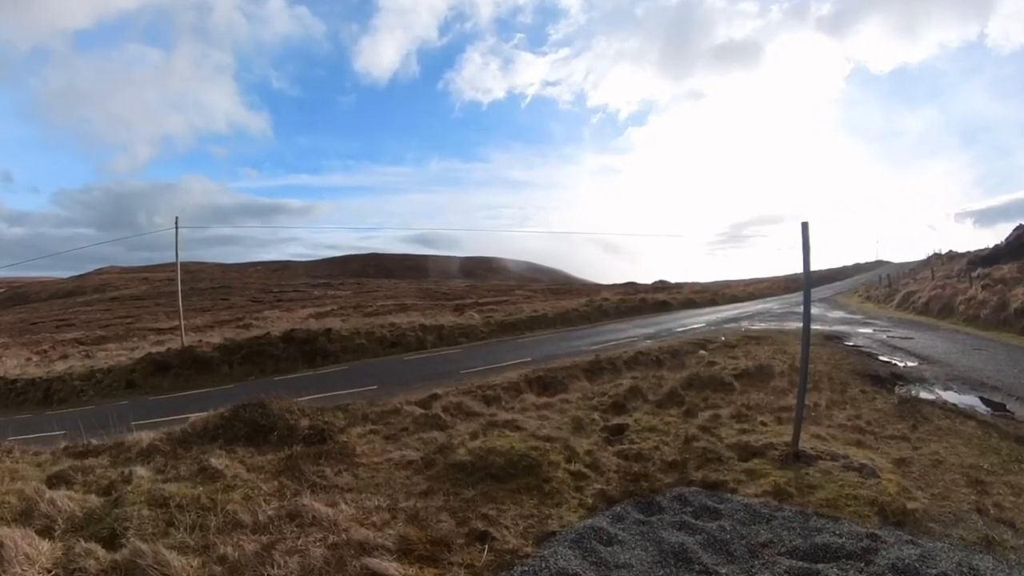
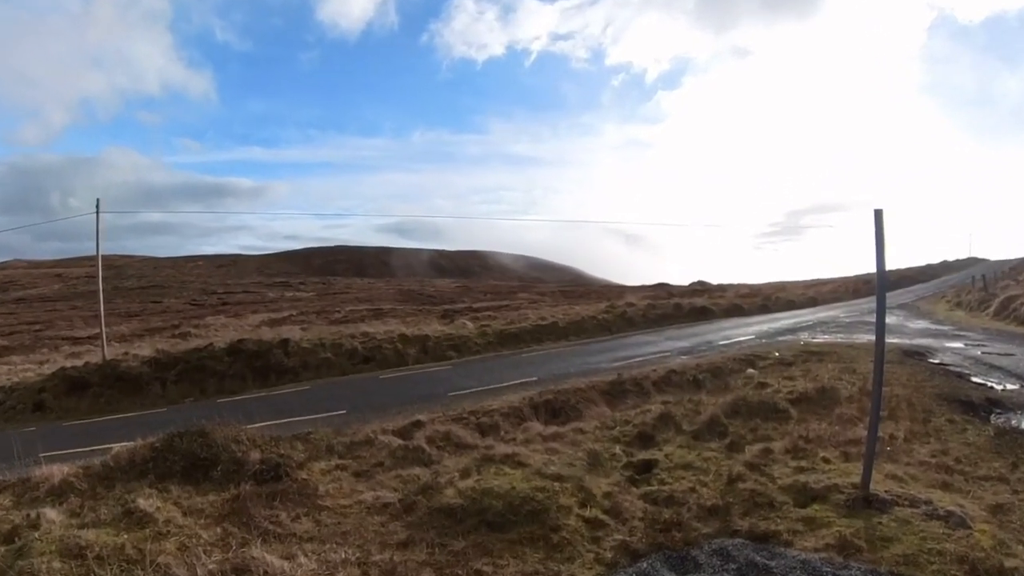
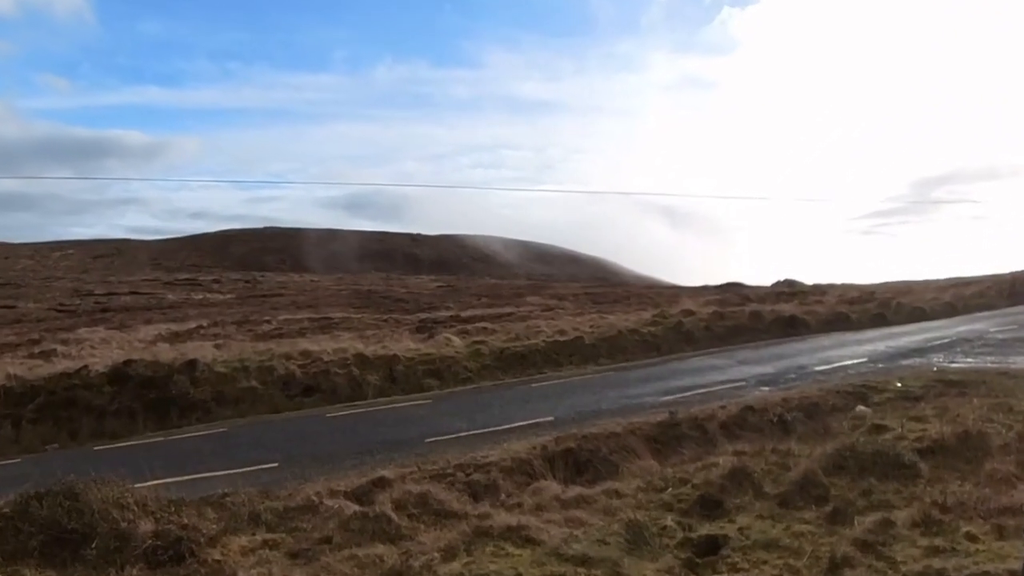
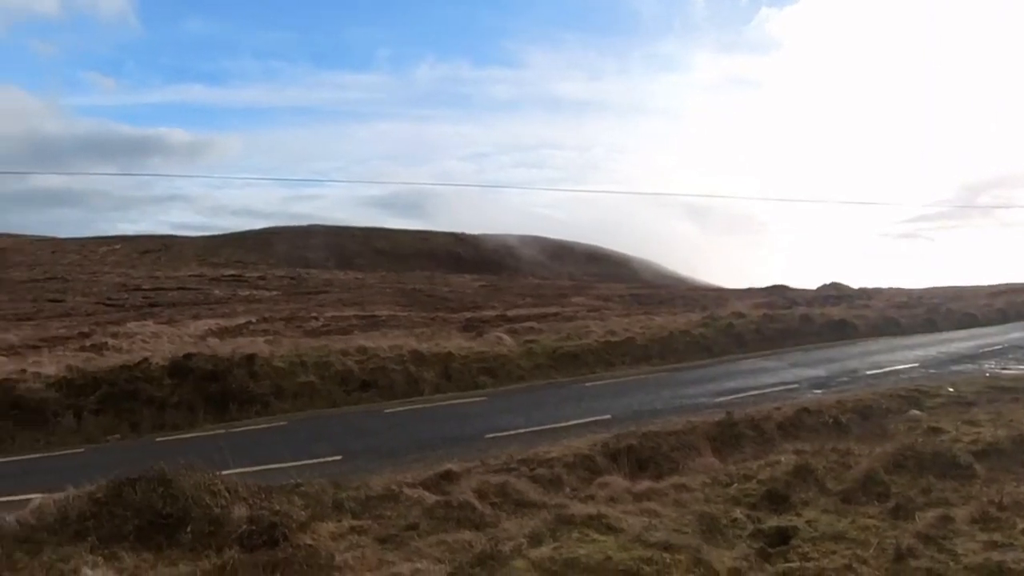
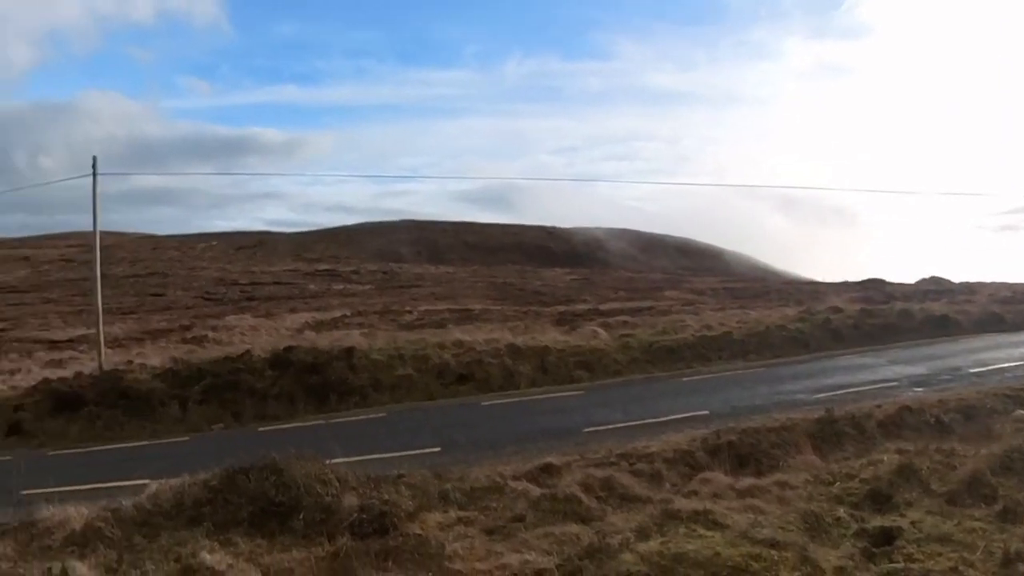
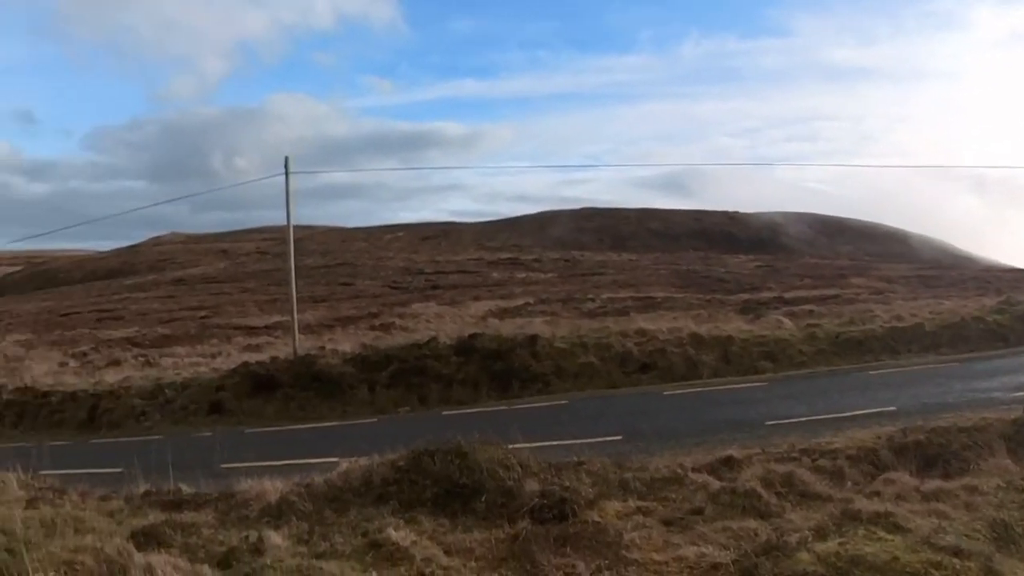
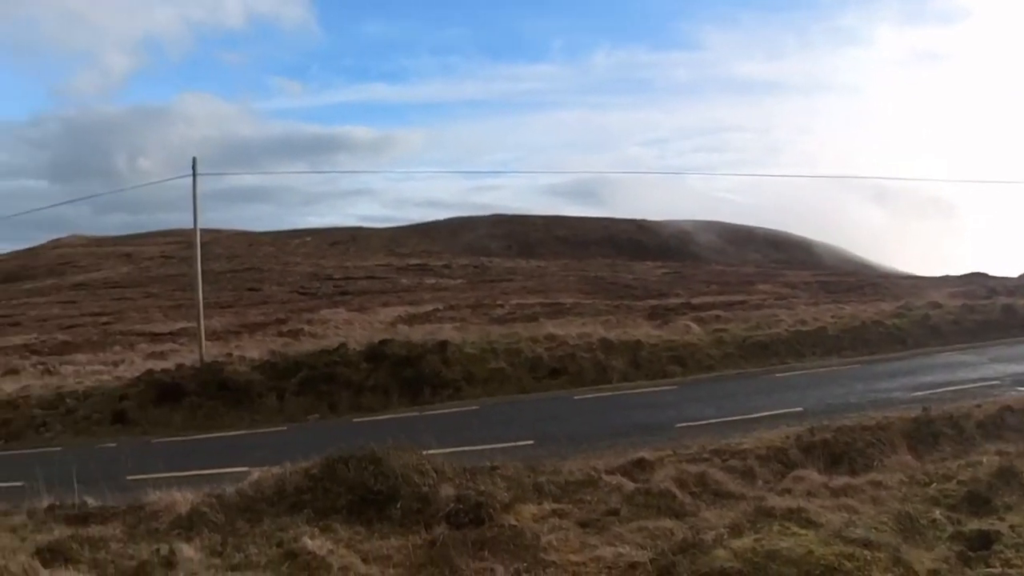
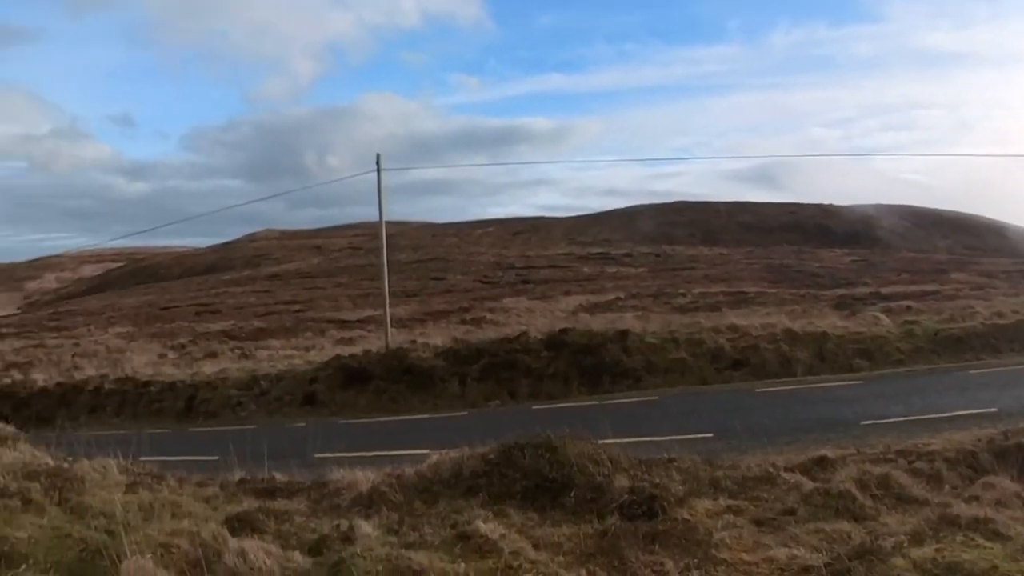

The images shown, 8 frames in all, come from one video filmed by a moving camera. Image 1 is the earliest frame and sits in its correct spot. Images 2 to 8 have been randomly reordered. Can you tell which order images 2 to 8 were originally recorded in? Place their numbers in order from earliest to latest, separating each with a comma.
2, 3, 4, 5, 7, 6, 8
